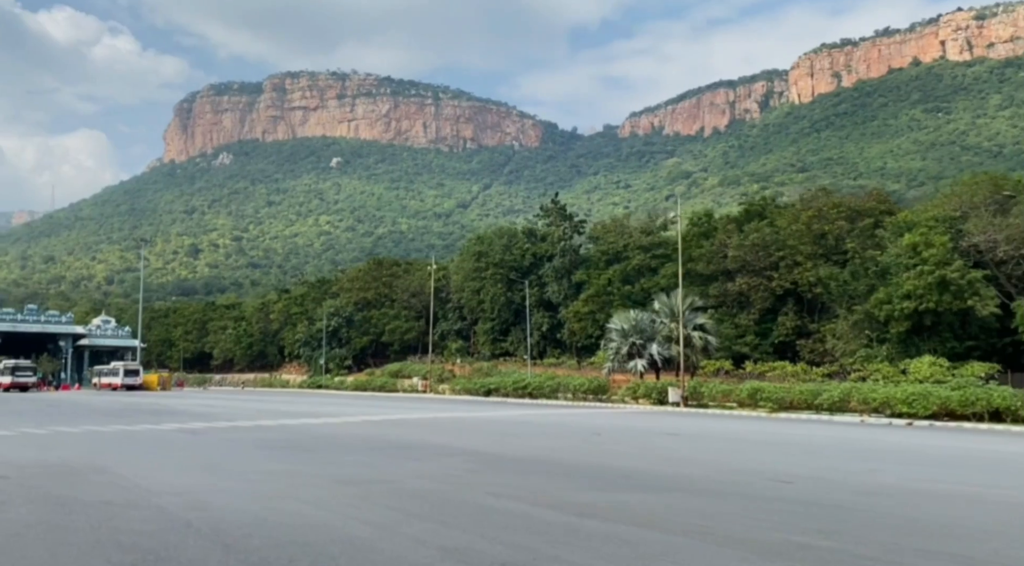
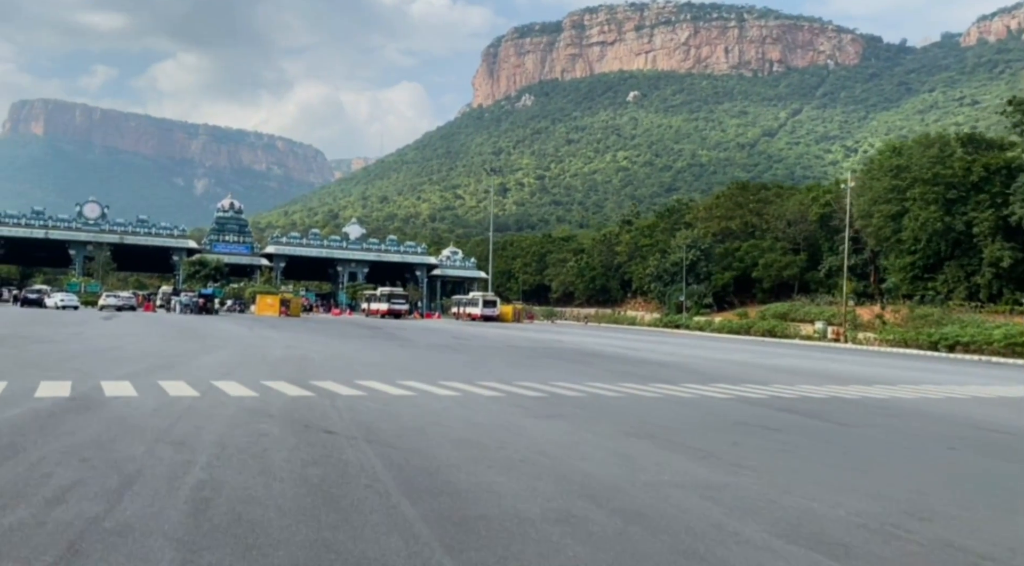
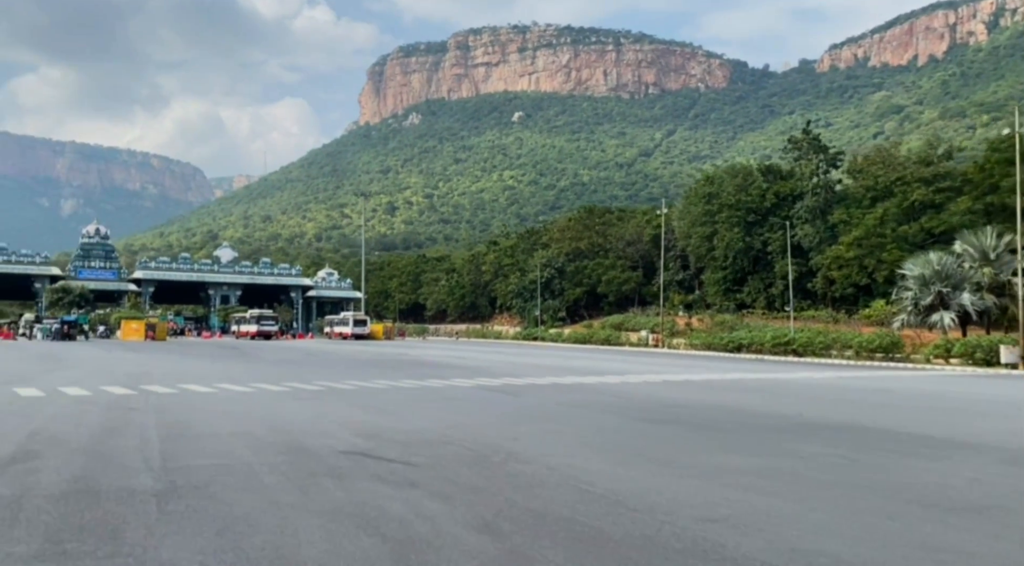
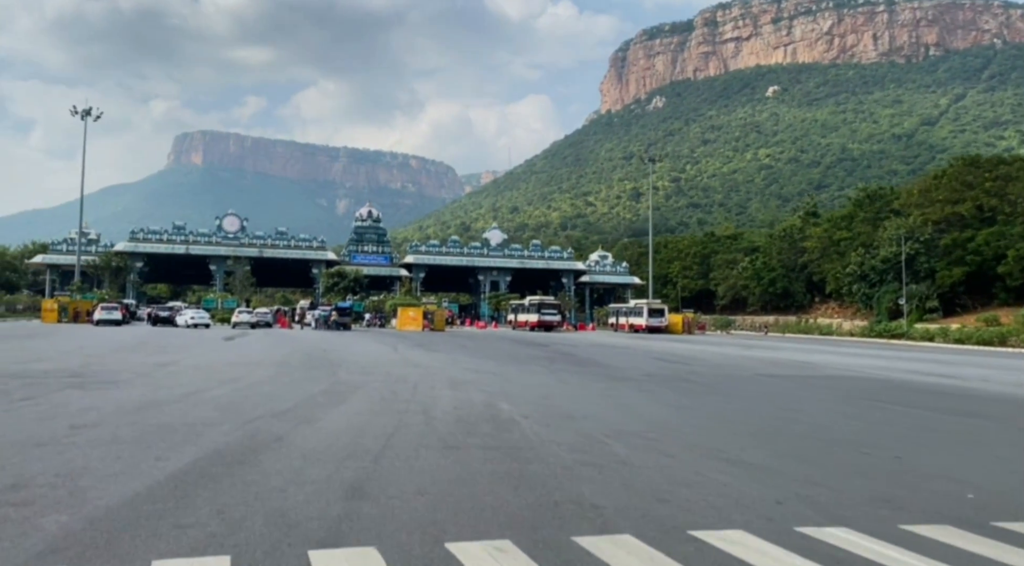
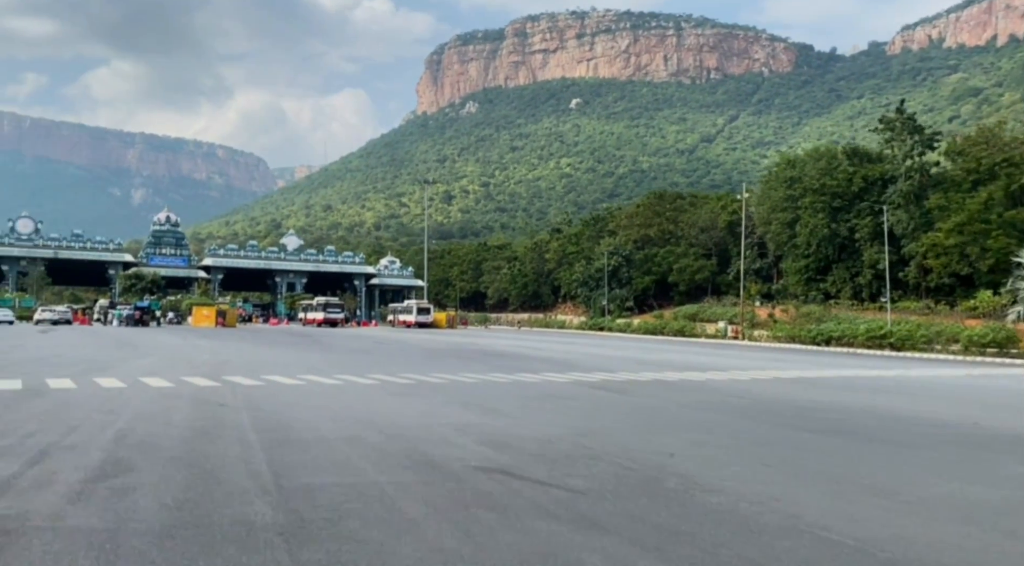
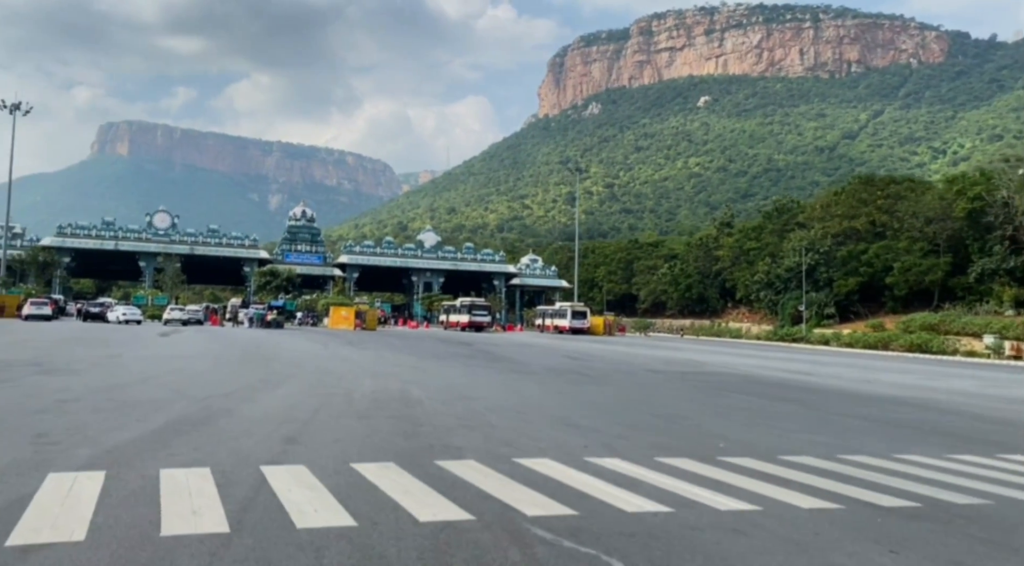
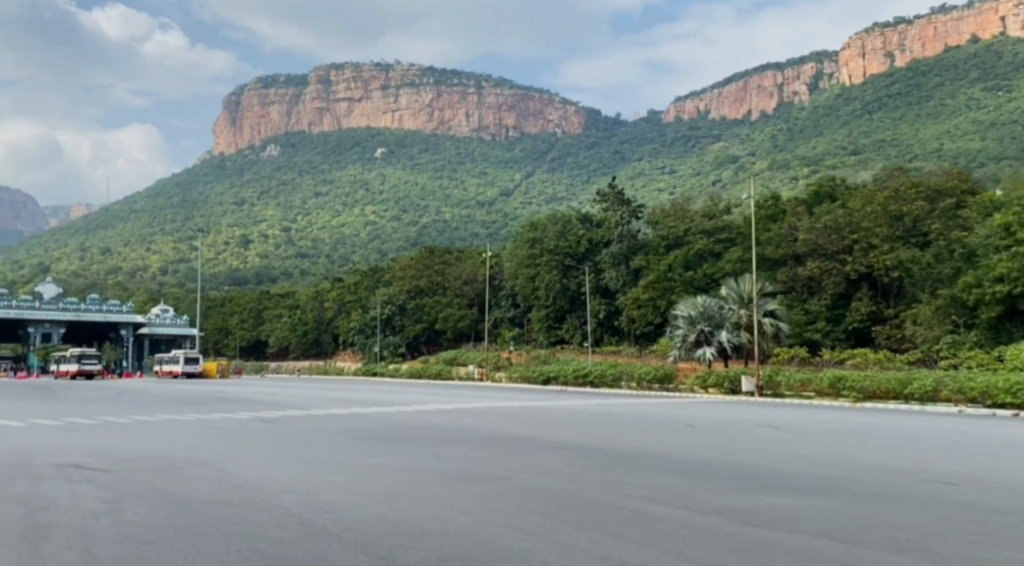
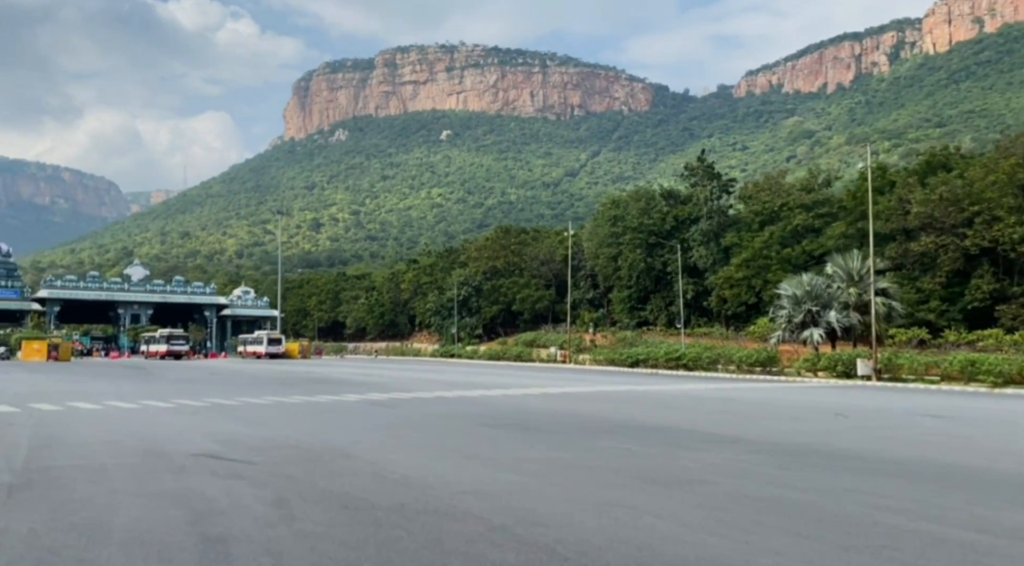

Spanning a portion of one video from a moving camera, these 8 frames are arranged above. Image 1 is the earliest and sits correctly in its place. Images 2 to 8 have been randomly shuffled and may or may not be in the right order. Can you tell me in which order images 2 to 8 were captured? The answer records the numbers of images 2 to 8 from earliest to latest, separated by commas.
7, 8, 3, 5, 2, 6, 4
